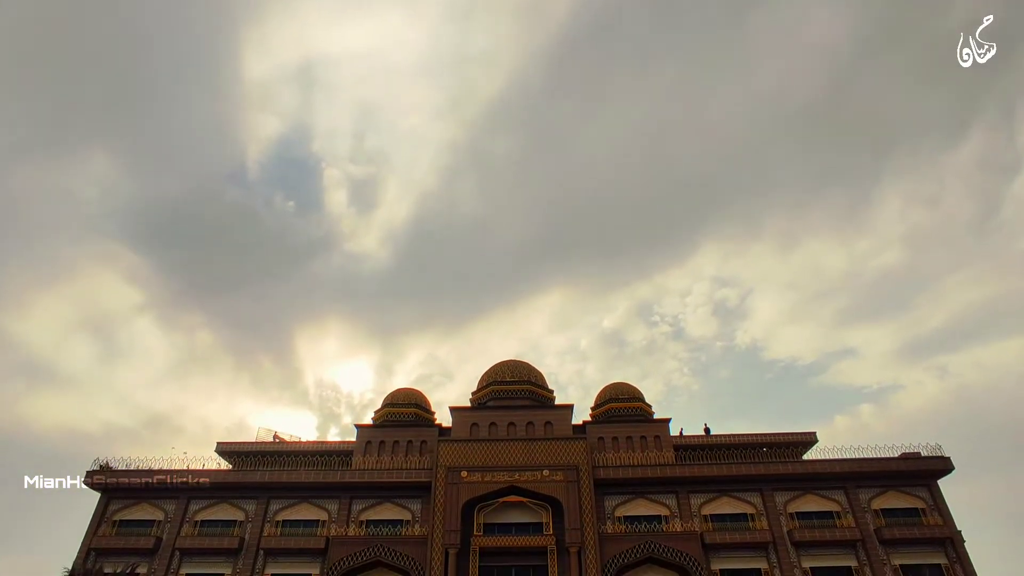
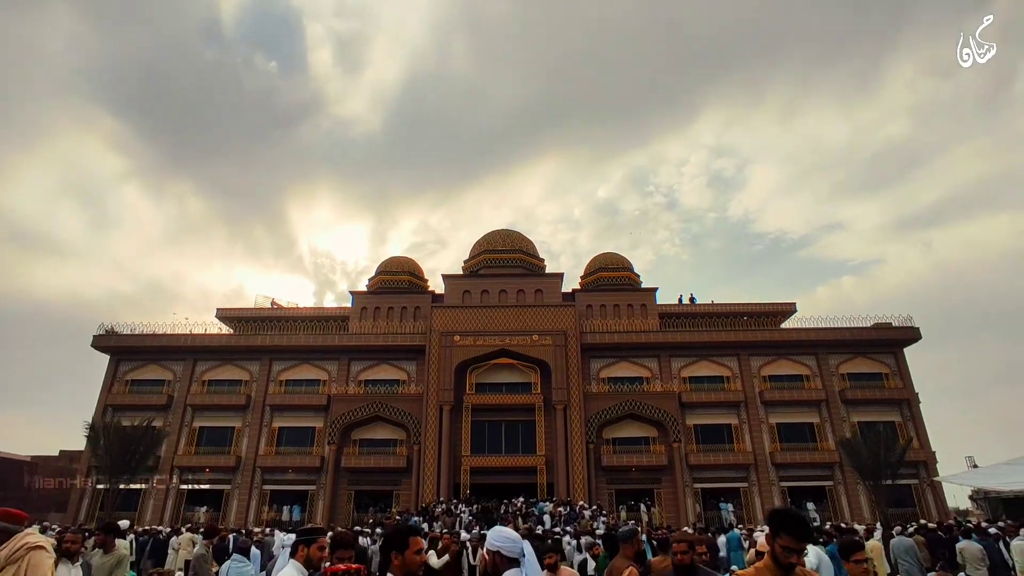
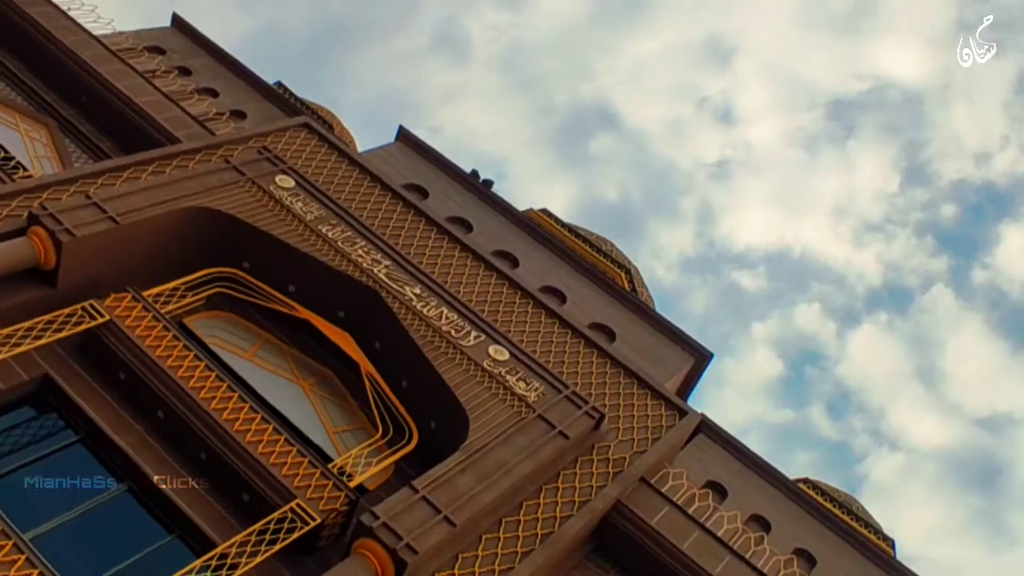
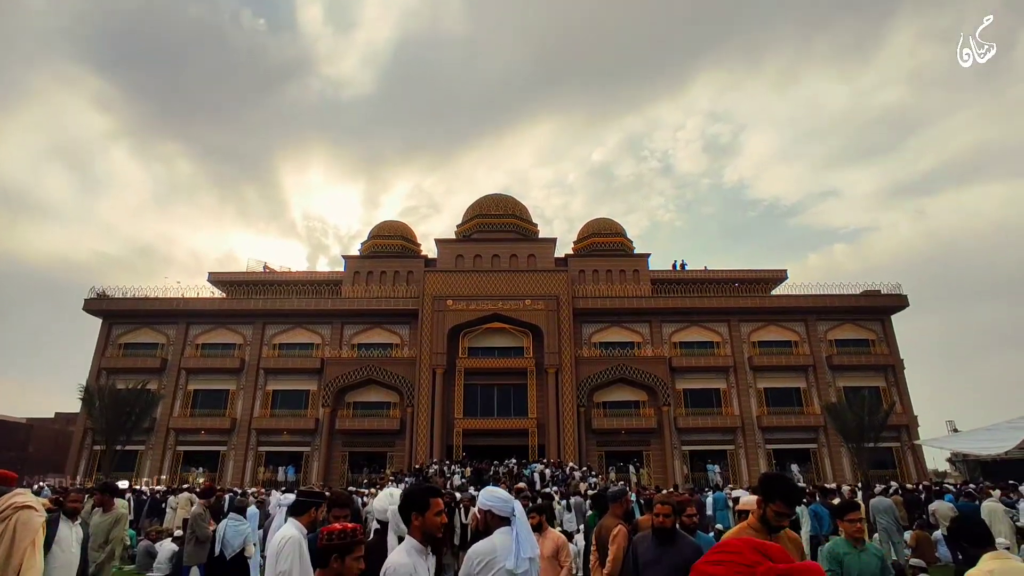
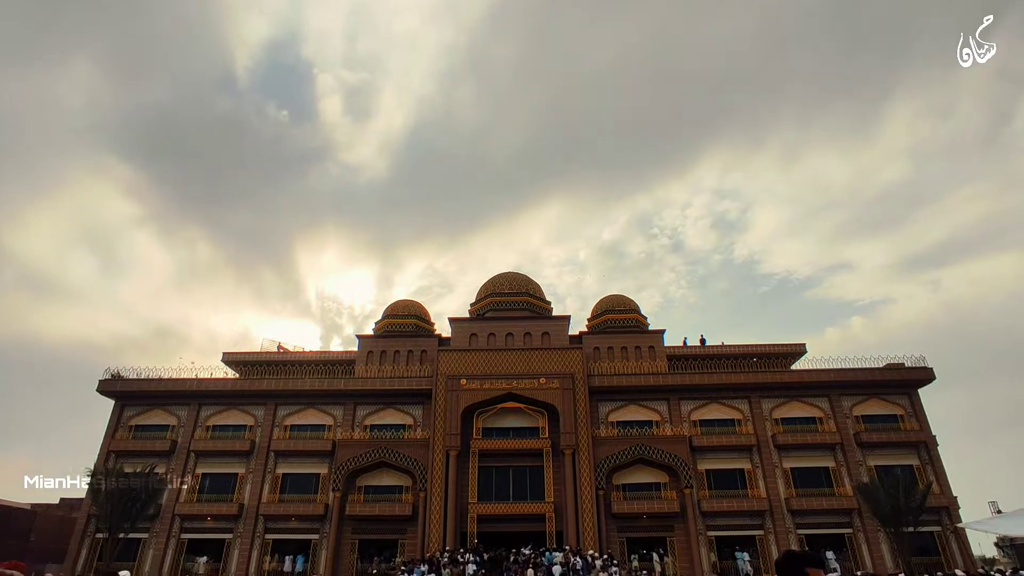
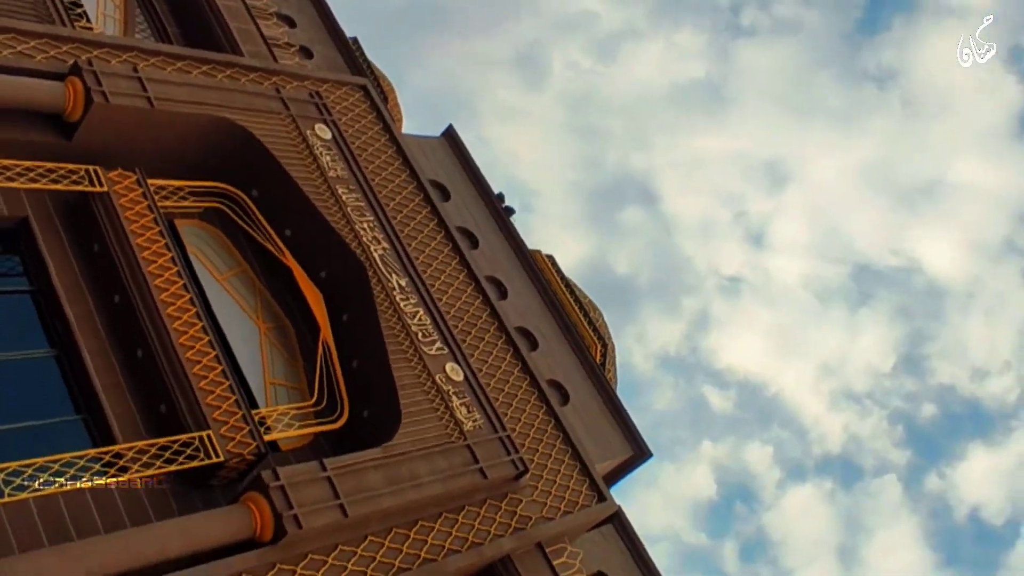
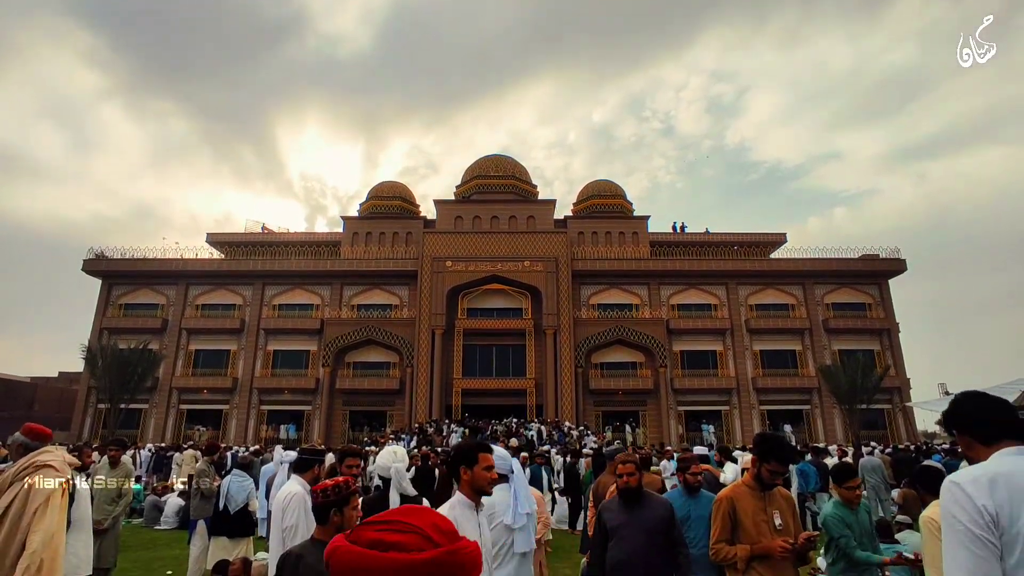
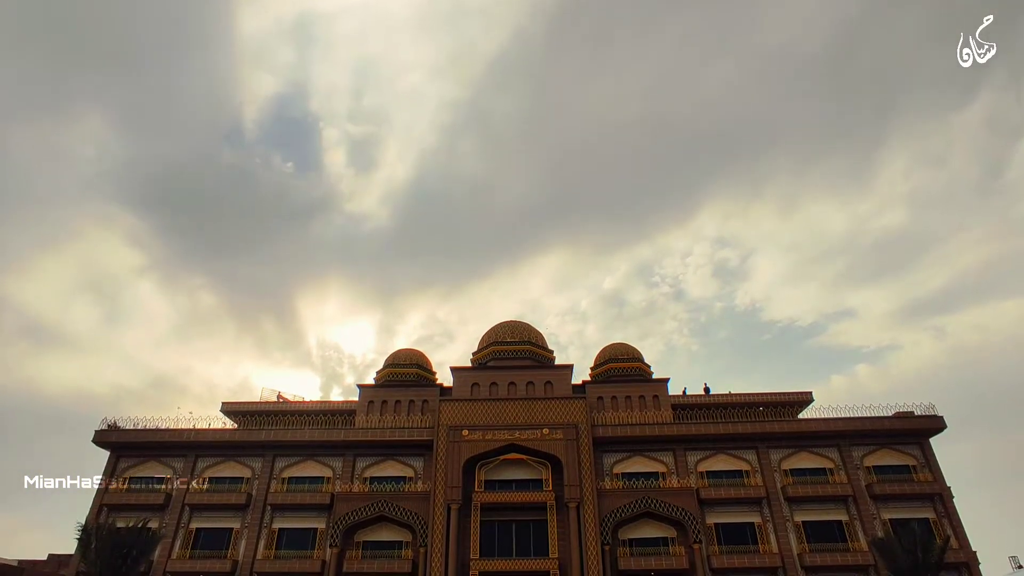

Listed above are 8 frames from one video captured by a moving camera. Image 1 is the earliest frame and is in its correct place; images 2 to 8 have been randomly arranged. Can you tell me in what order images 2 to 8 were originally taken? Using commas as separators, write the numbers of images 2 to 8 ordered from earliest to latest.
8, 5, 2, 4, 7, 3, 6
